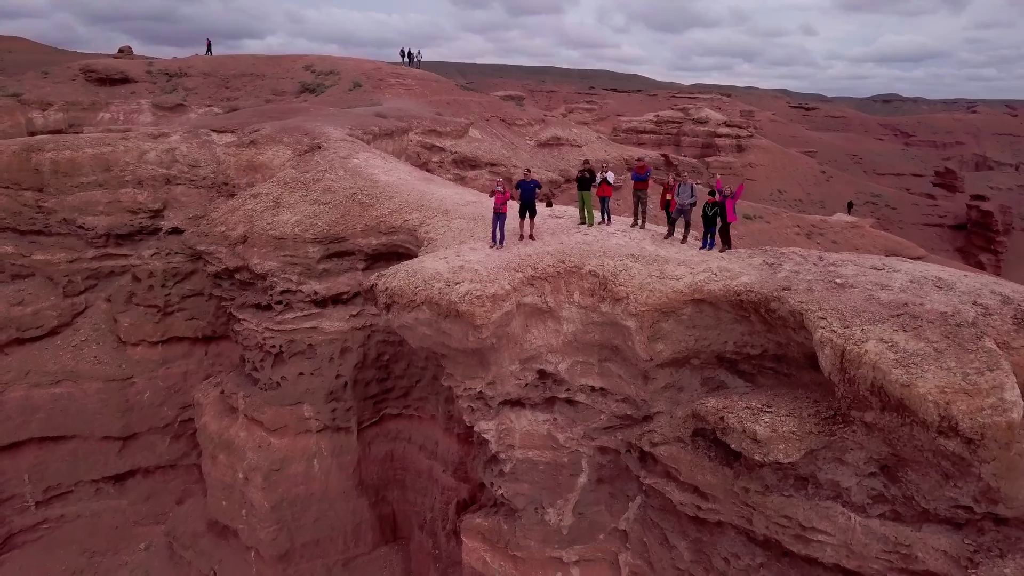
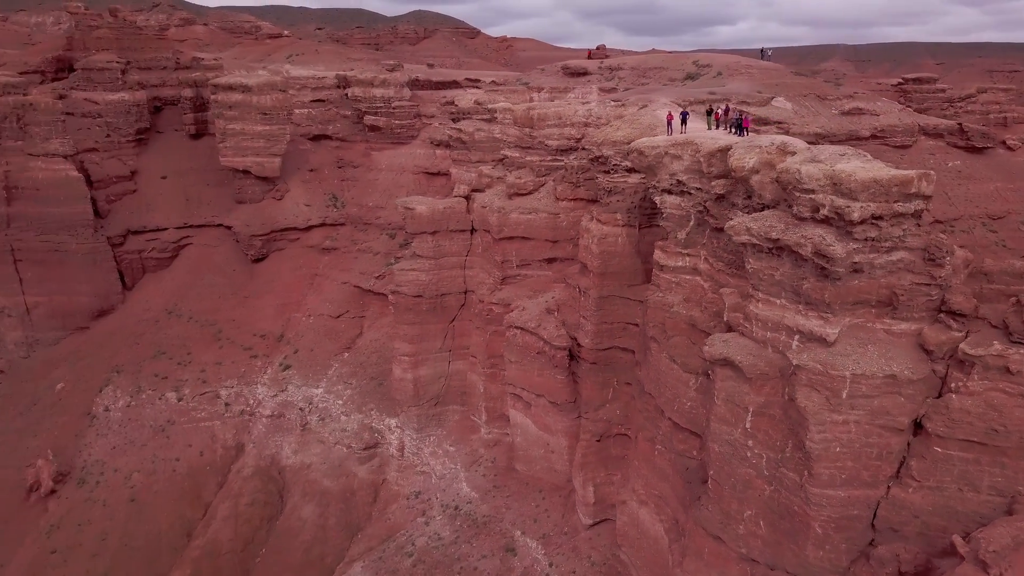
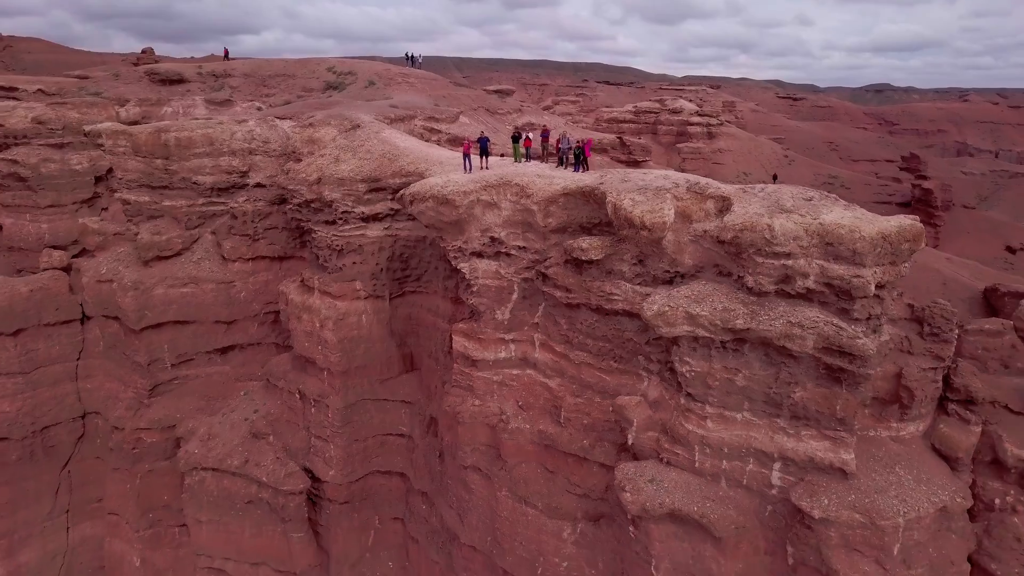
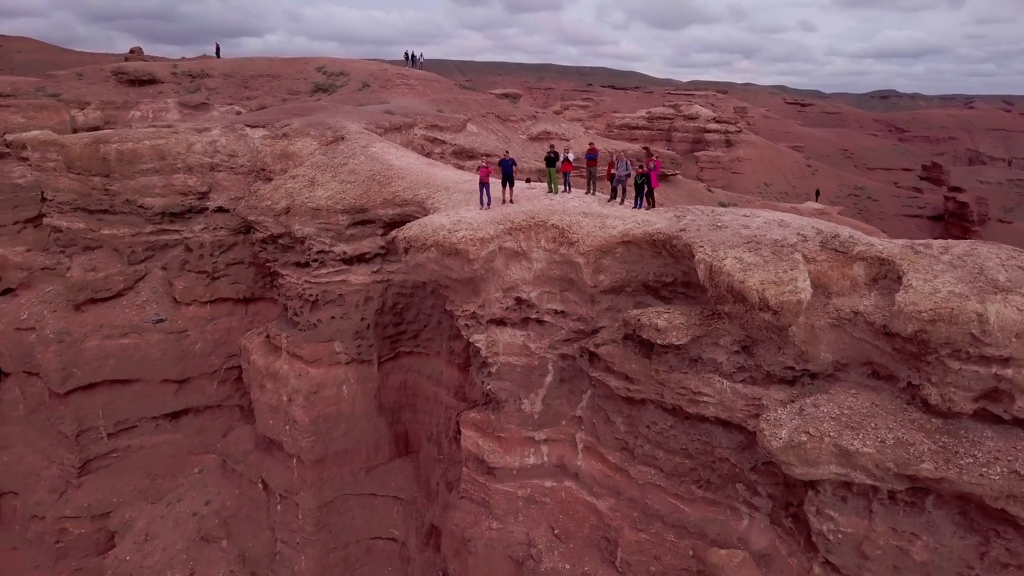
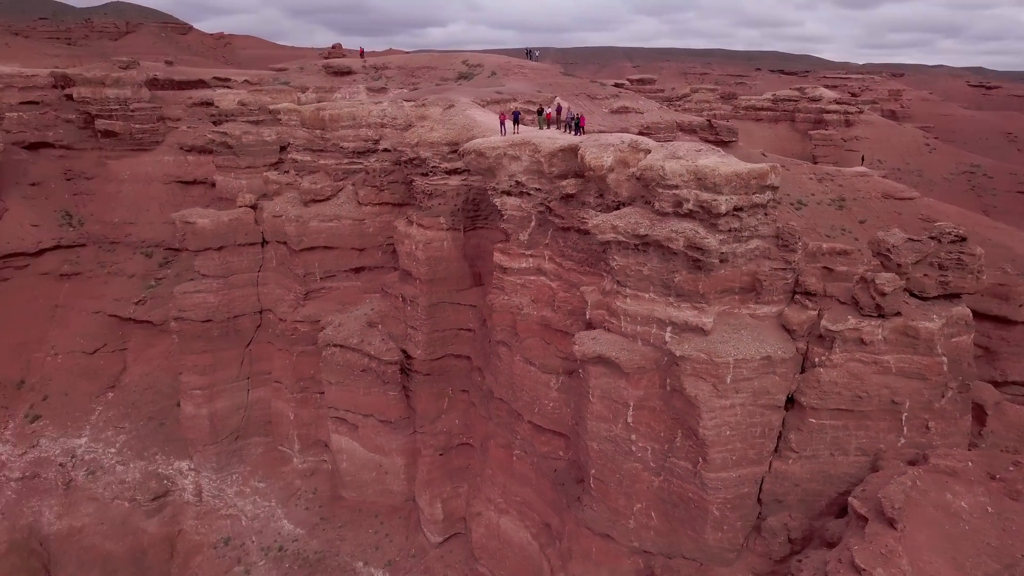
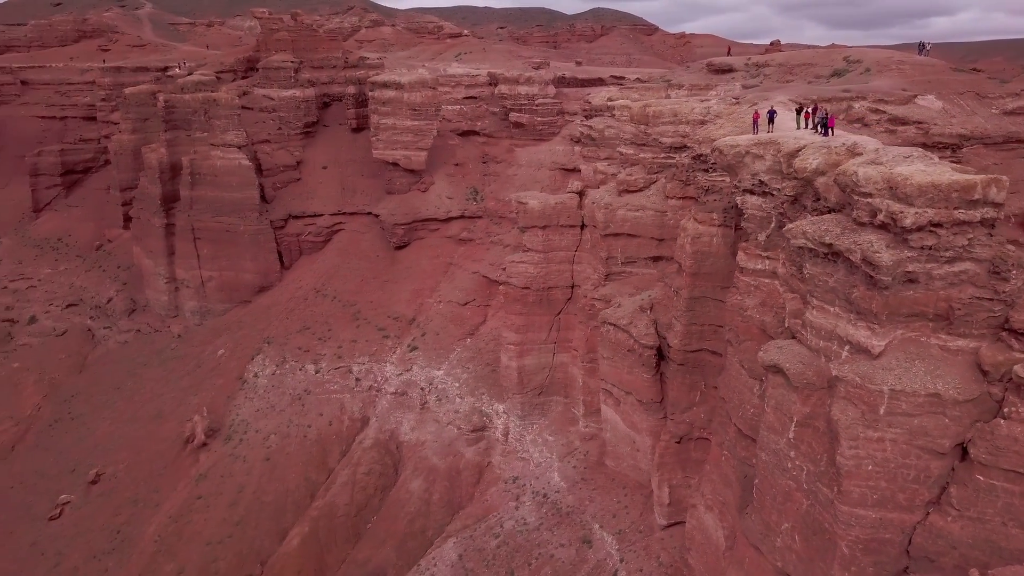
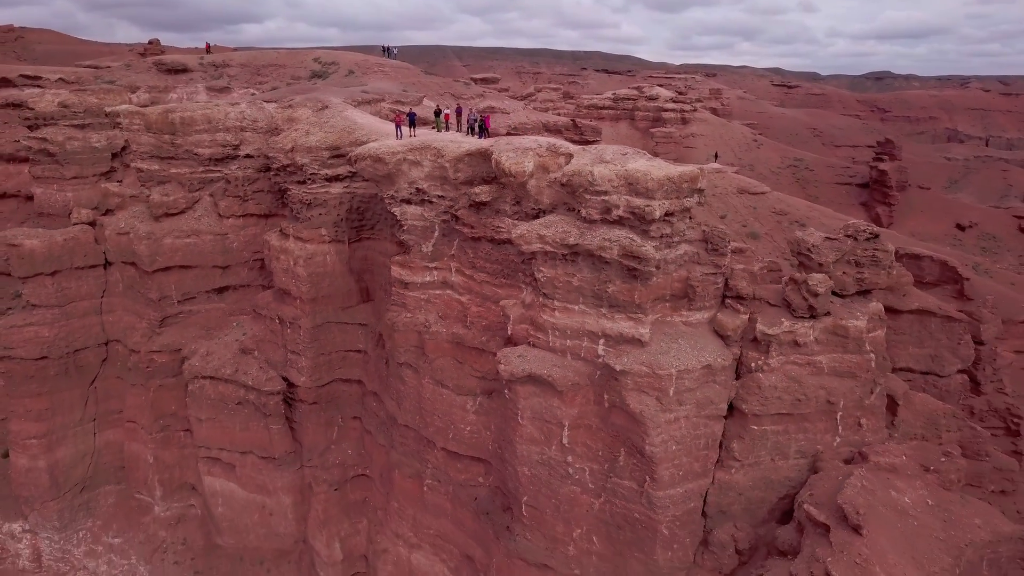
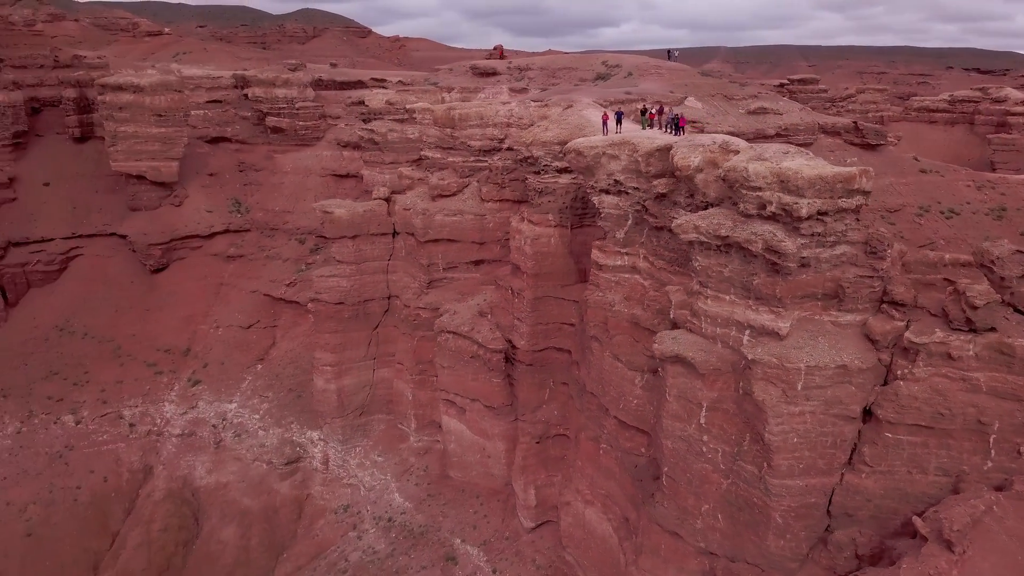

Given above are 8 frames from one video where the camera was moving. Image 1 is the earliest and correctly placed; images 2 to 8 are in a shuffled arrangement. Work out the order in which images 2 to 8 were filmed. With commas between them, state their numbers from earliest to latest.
4, 3, 7, 5, 8, 2, 6
